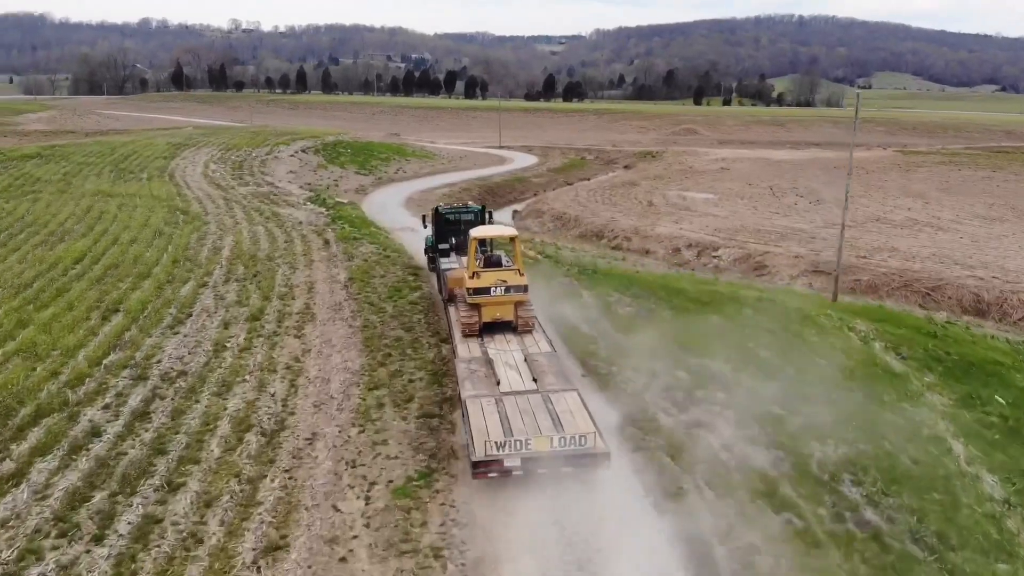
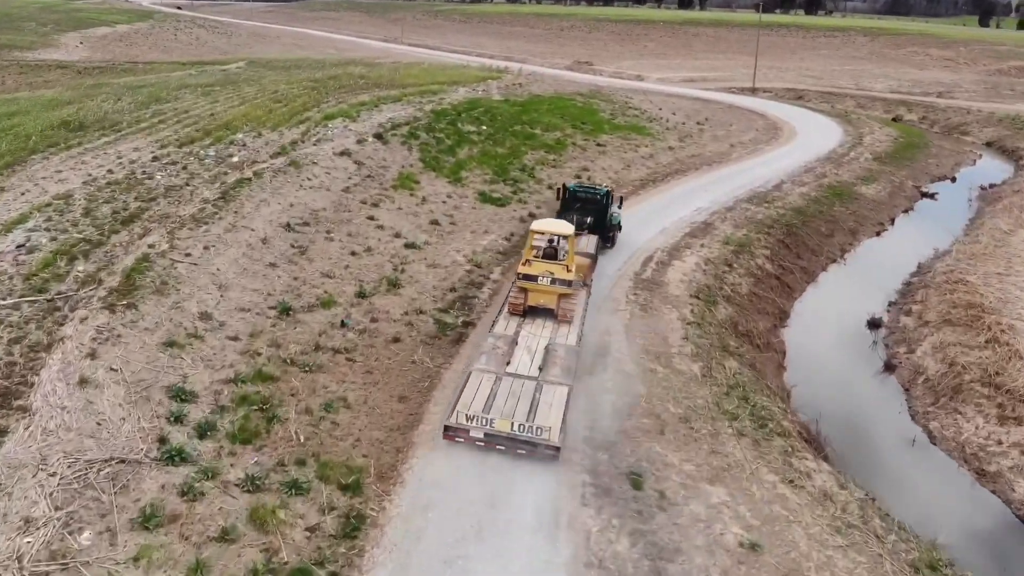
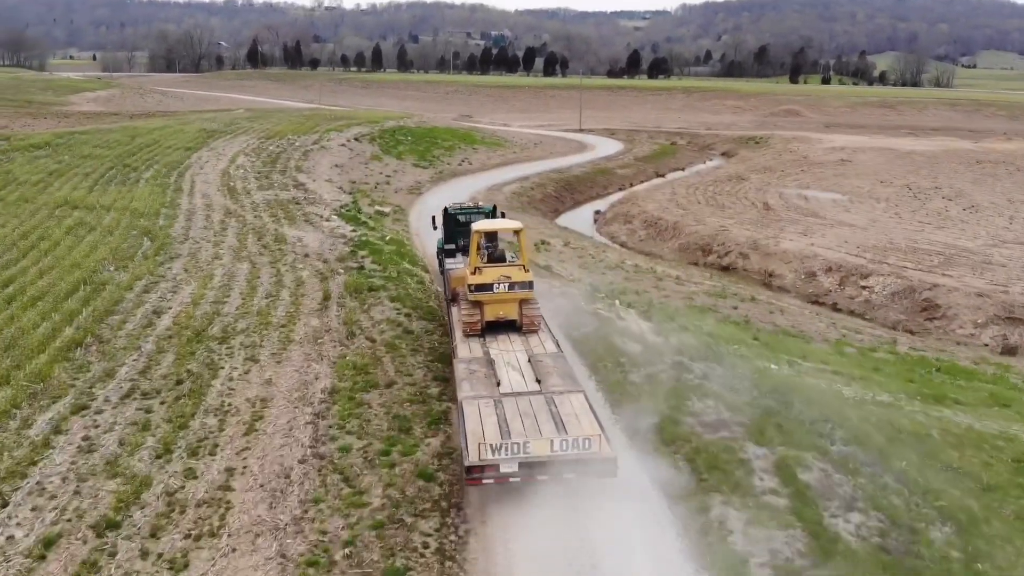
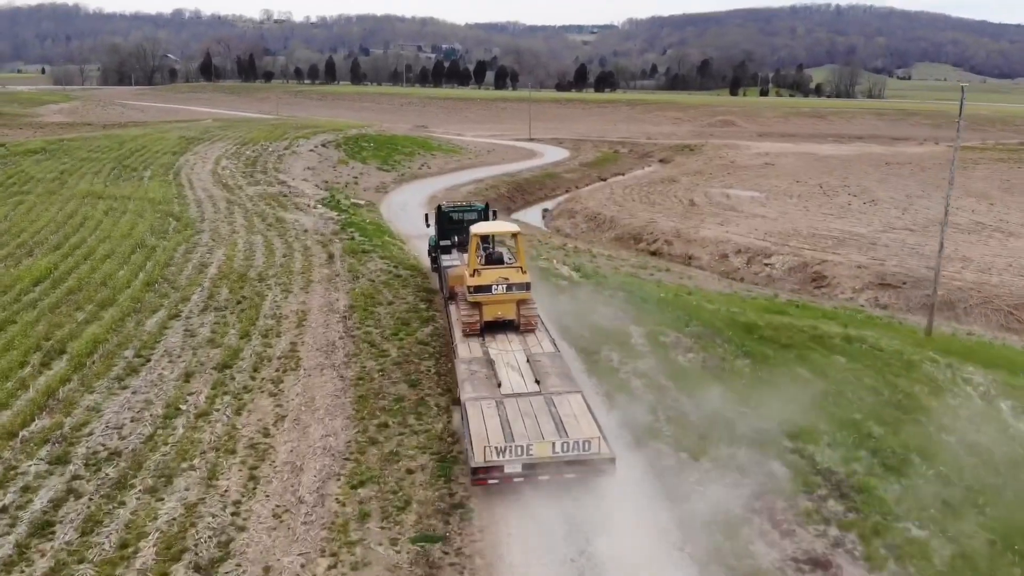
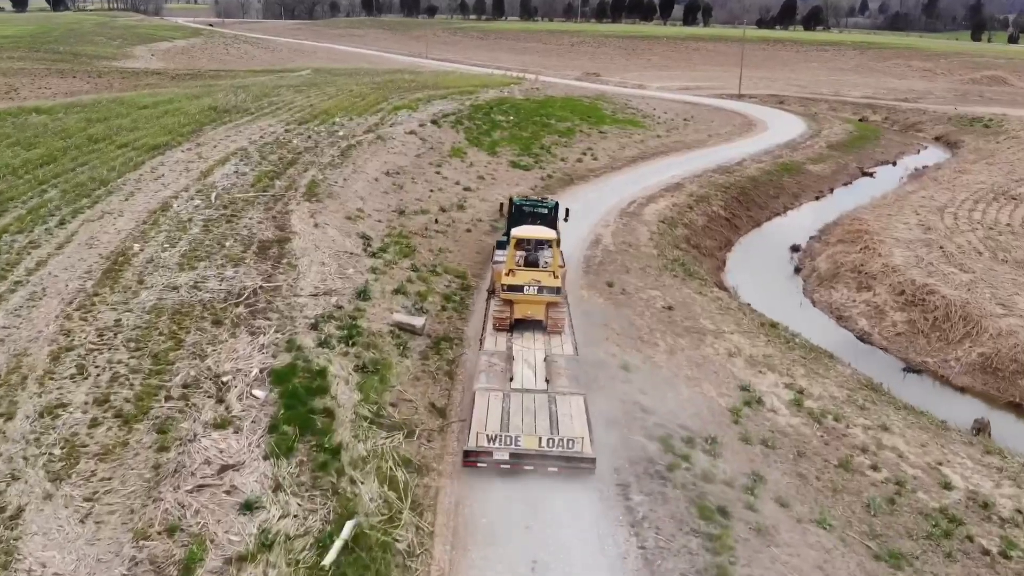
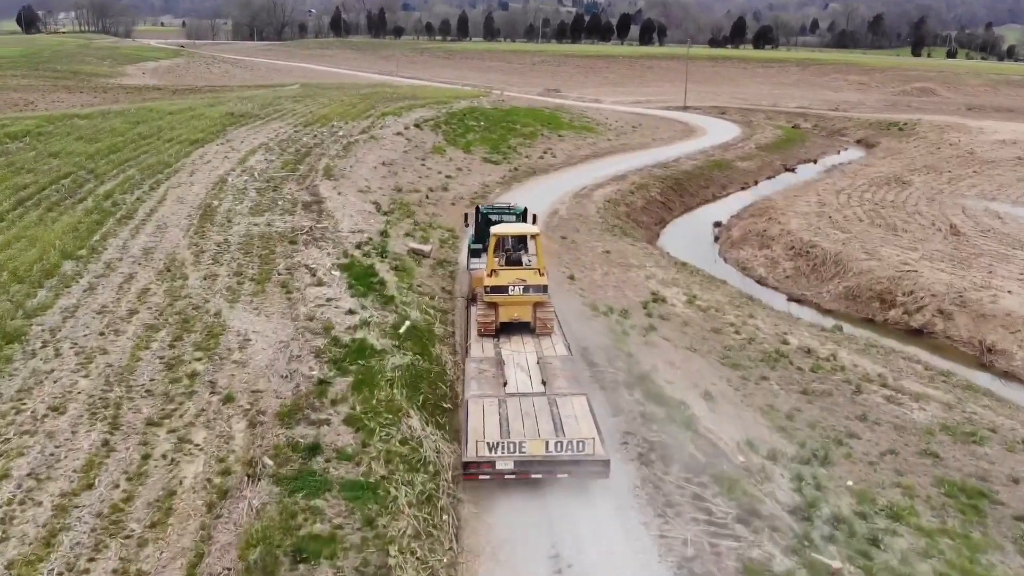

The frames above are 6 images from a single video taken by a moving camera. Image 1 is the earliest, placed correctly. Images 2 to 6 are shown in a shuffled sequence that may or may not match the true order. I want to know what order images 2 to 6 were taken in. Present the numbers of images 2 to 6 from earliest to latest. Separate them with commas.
4, 3, 6, 5, 2
